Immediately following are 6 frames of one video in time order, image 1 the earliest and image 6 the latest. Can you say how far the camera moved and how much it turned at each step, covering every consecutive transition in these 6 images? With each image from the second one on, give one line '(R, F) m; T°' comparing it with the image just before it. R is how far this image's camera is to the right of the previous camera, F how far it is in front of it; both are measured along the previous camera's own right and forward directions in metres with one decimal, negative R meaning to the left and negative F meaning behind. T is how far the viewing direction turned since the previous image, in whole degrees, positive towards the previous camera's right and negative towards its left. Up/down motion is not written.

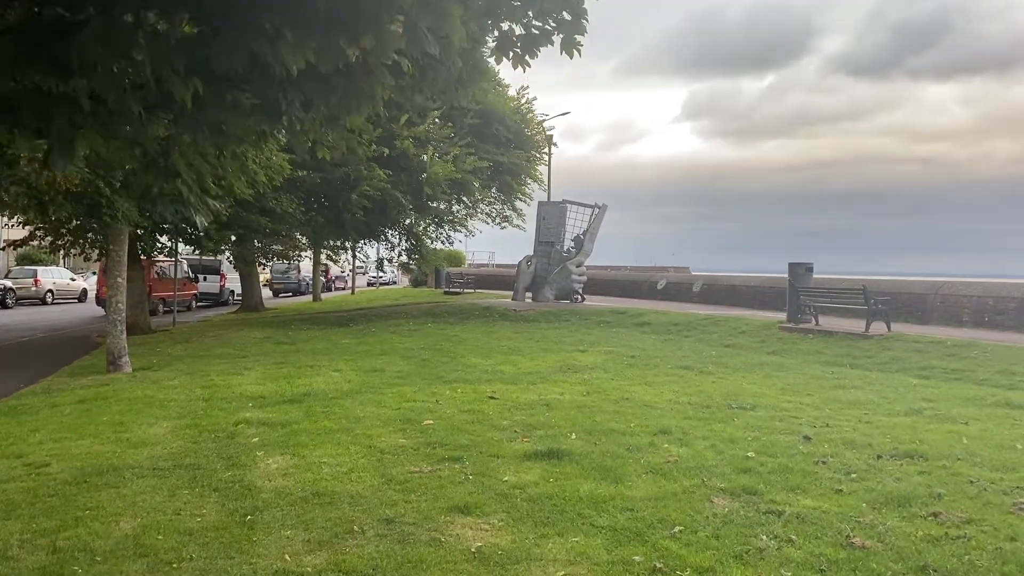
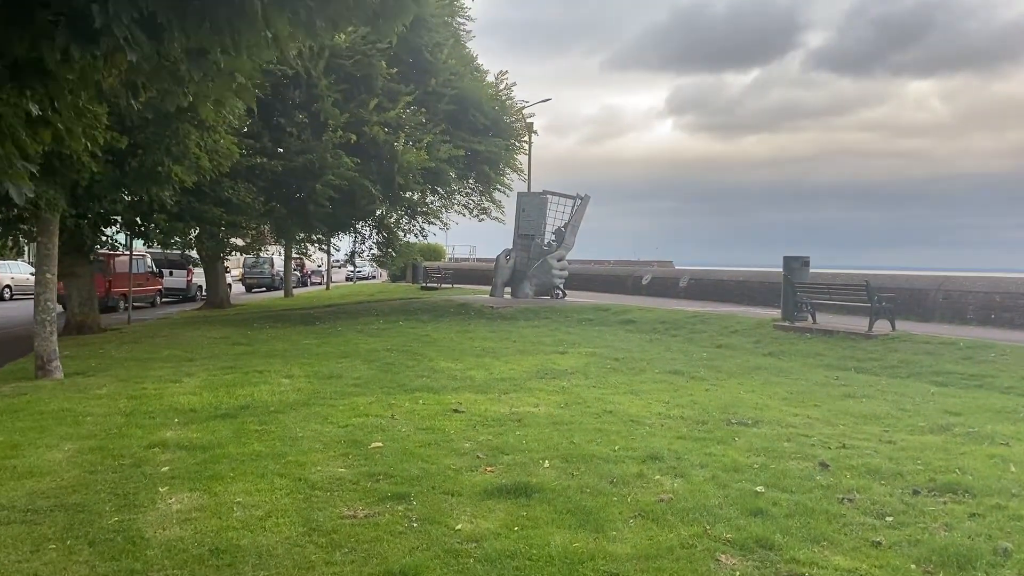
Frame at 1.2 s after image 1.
(+0.2, +1.1) m; +1°
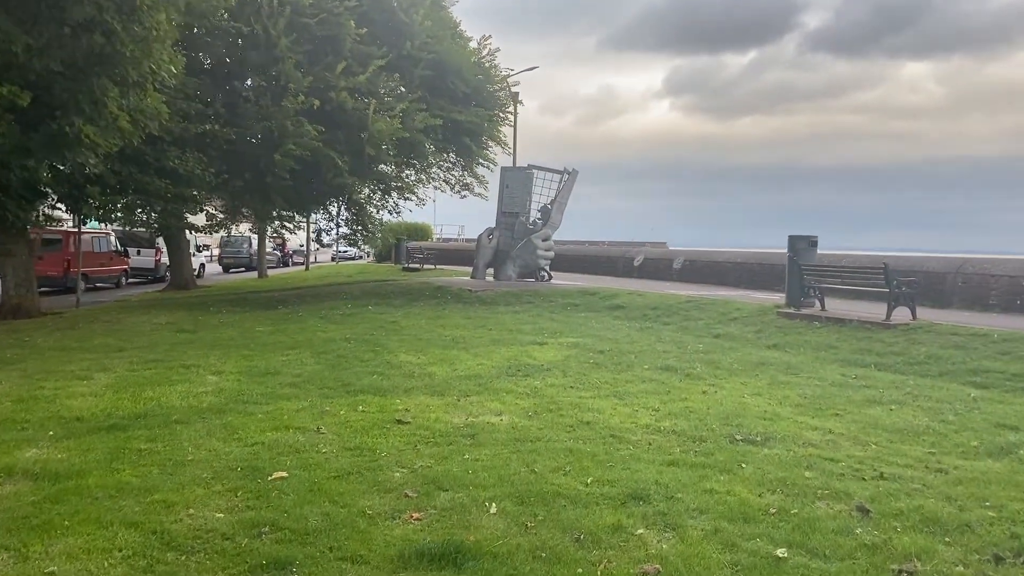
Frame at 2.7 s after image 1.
(+0.3, +1.4) m; 0°
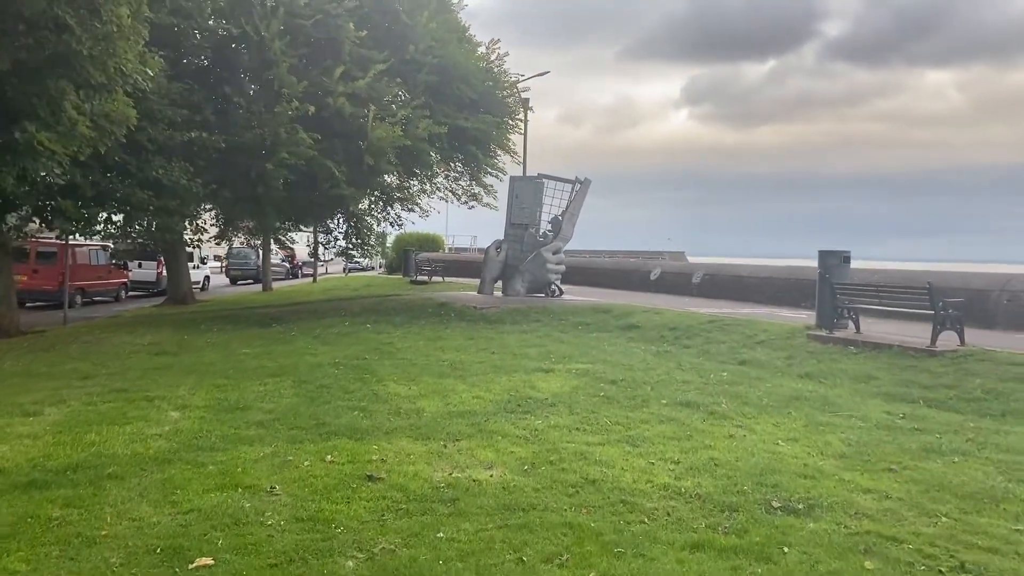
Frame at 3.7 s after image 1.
(+0.2, +1.0) m; -1°
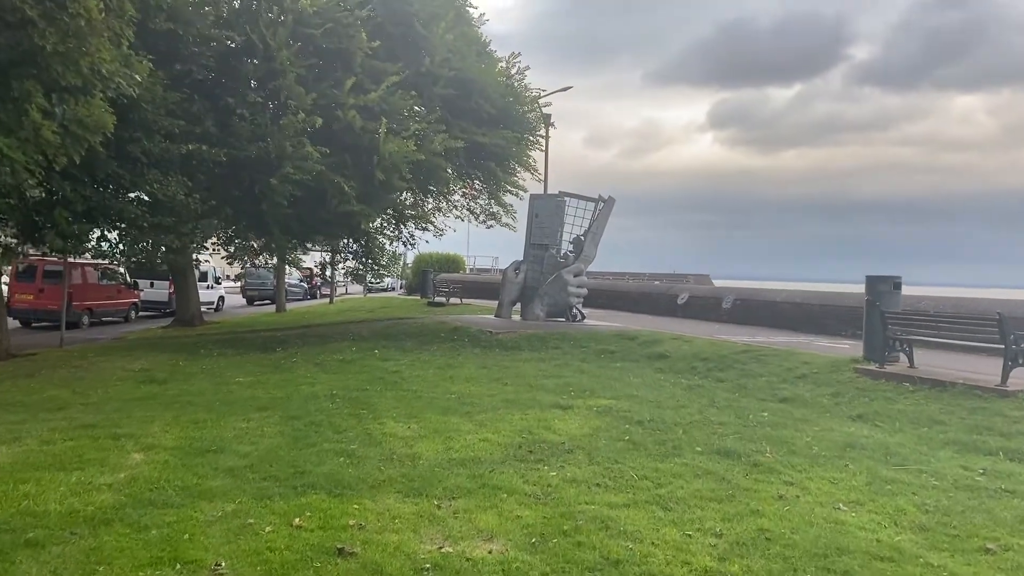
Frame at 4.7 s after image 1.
(+0.1, +1.0) m; -2°
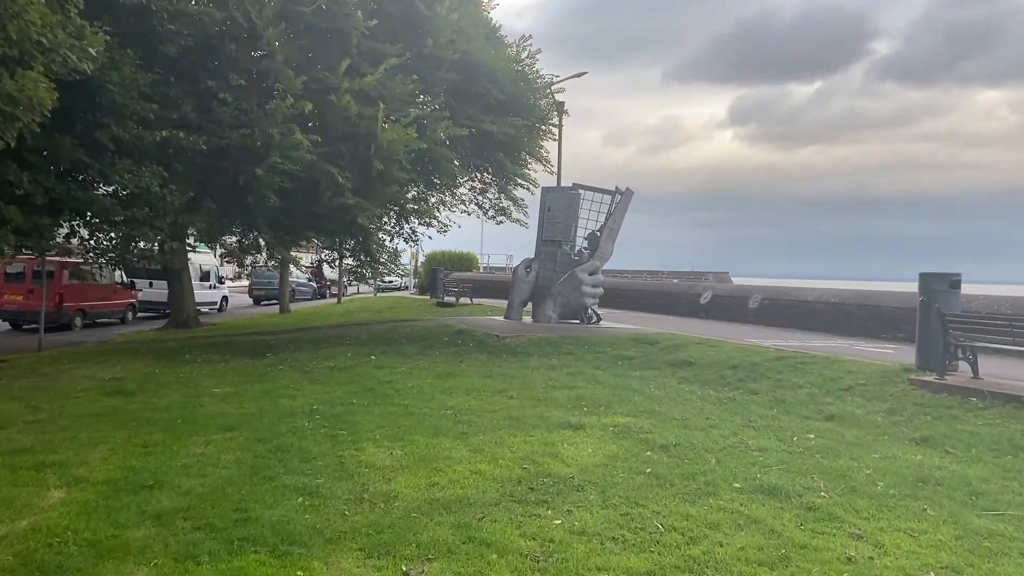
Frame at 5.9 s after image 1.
(+0.1, +1.2) m; -1°
